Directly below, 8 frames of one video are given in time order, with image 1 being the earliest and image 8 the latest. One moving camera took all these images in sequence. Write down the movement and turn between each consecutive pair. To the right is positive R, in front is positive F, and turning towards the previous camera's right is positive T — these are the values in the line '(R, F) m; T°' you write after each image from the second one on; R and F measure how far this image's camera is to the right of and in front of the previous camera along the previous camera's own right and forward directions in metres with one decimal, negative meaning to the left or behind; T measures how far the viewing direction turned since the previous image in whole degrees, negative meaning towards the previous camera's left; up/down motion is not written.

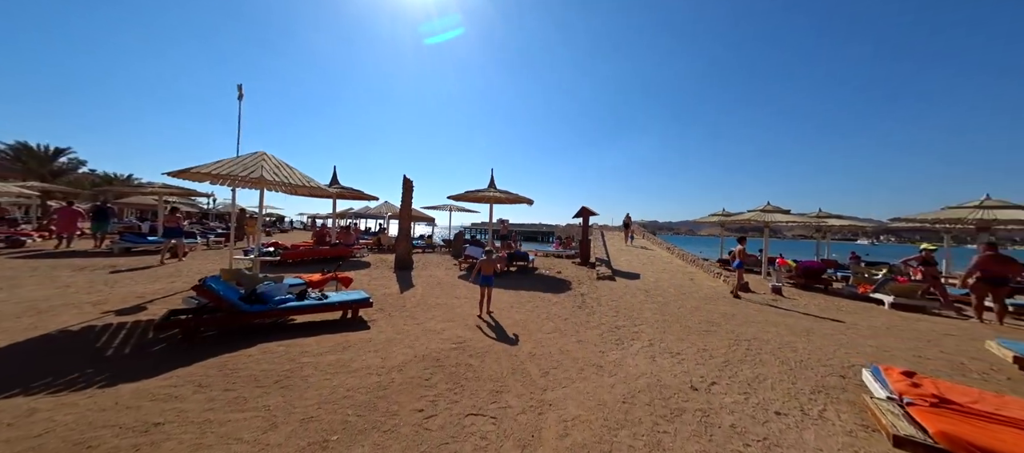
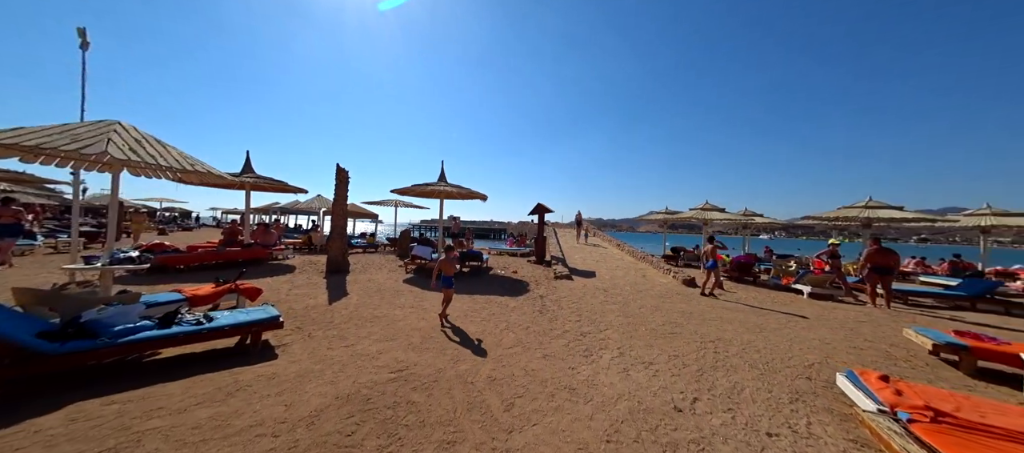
(0.0, +0.7) m; +9°
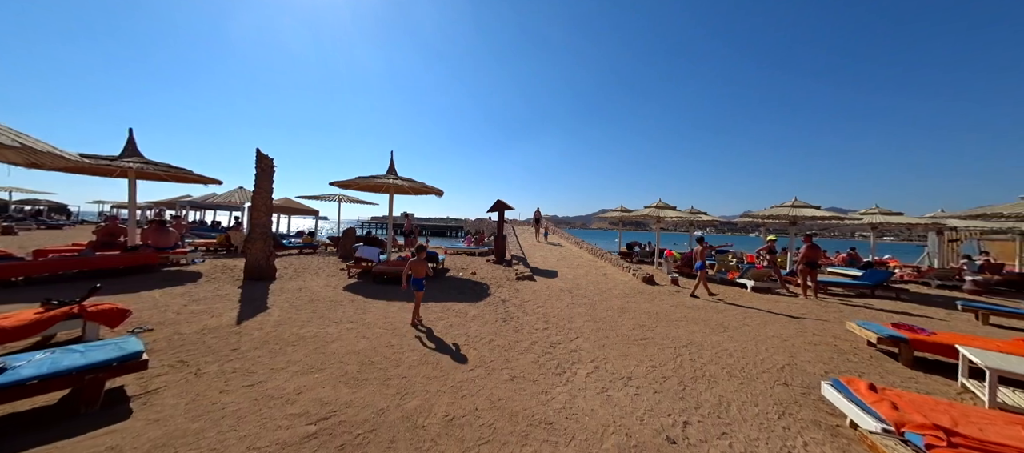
(-0.1, +0.7) m; +8°
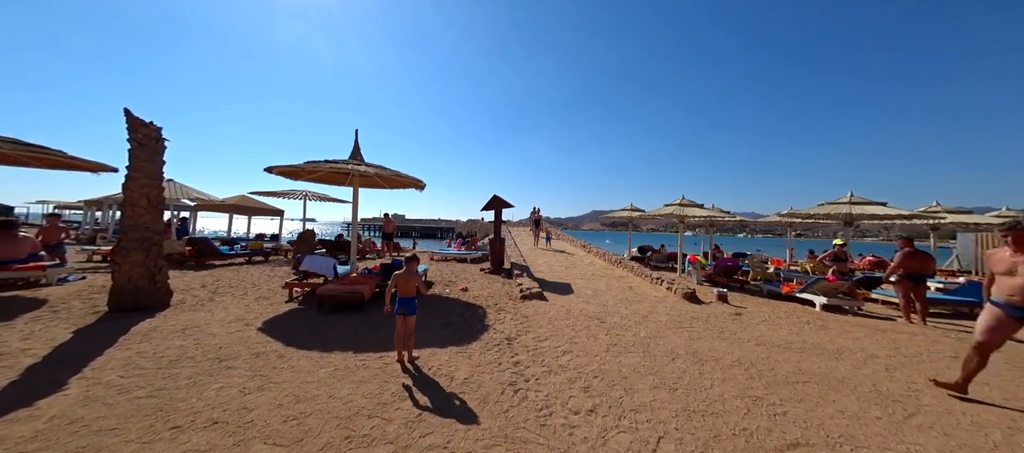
(-0.2, +2.4) m; +1°
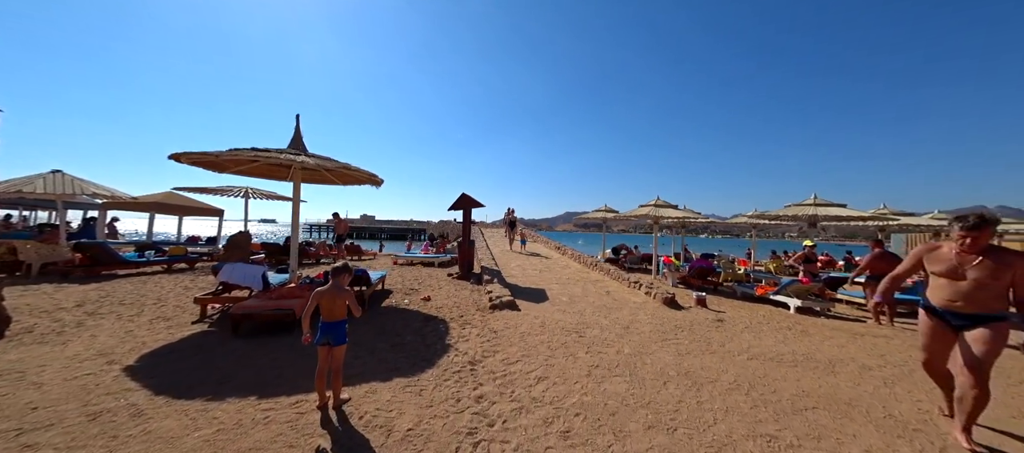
(+0.1, +0.8) m; +5°
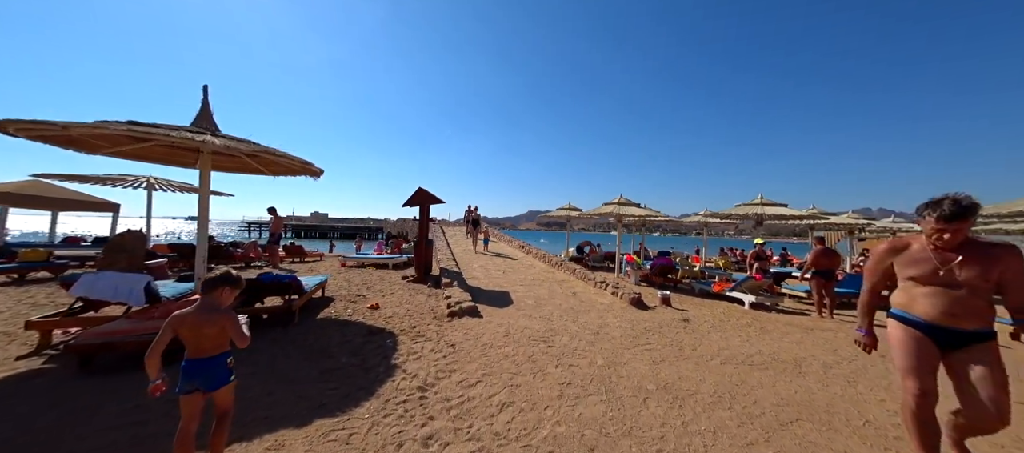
(0.0, +0.6) m; +7°
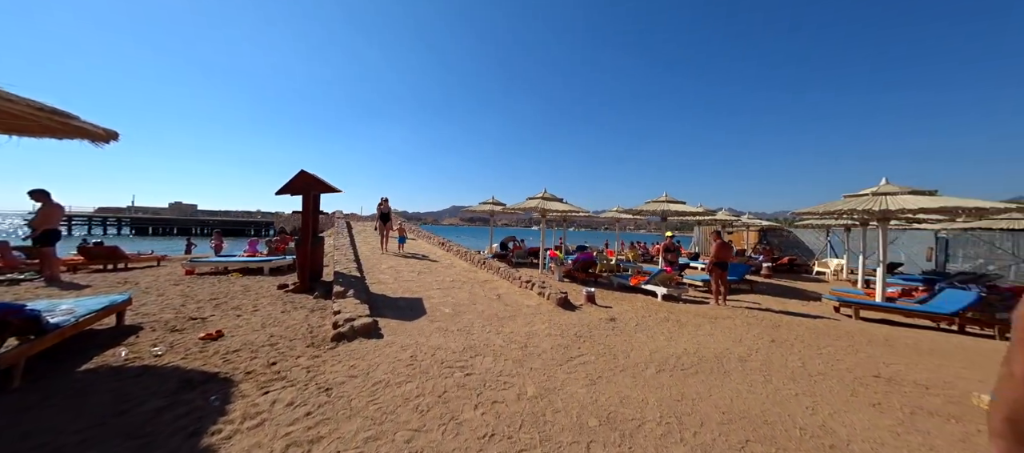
(+0.2, +1.0) m; +14°
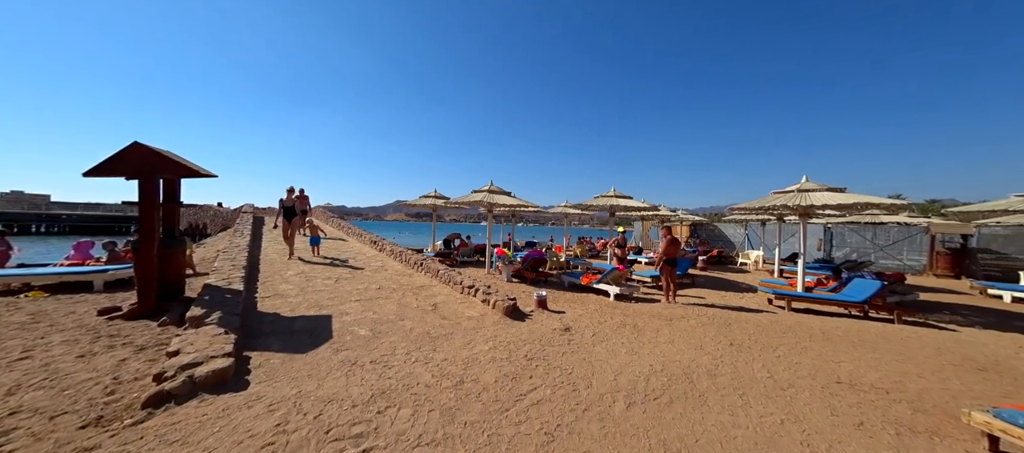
(+0.2, +1.1) m; +9°
